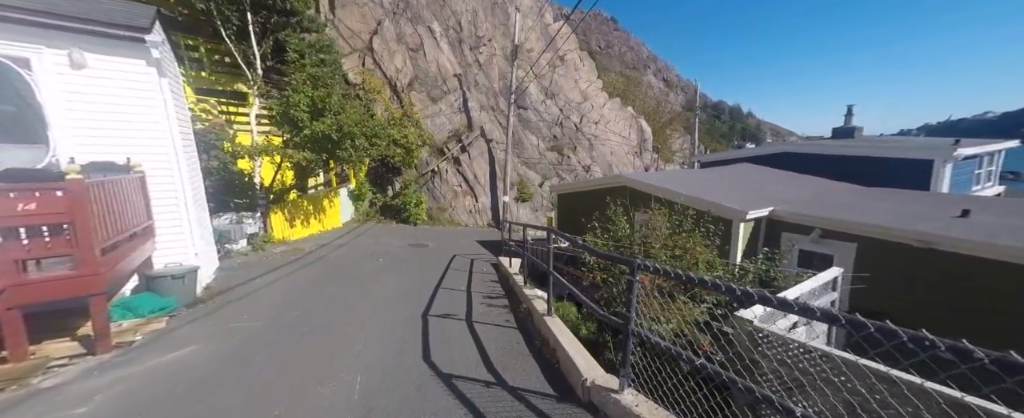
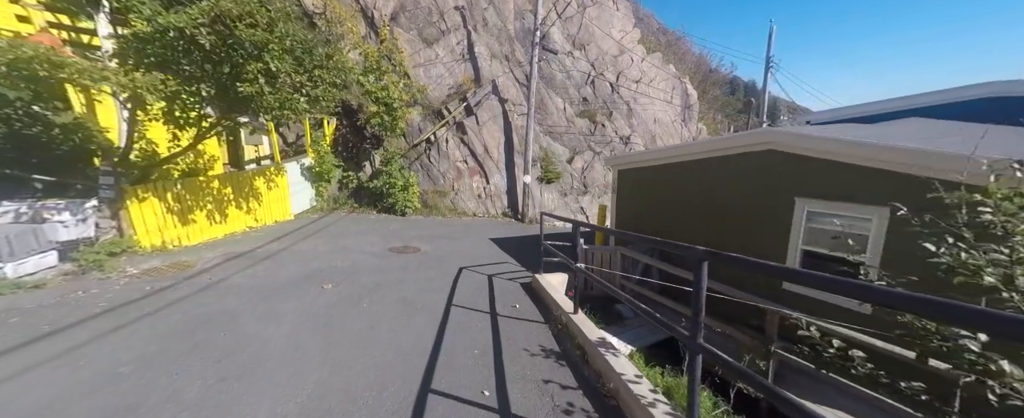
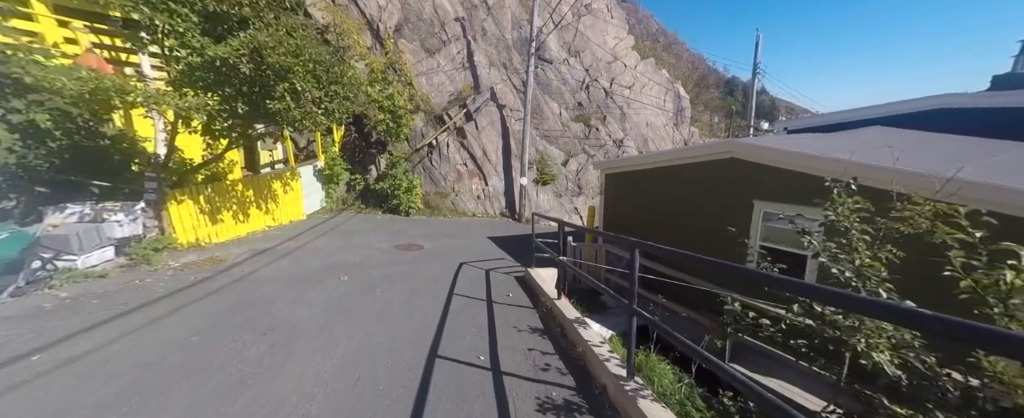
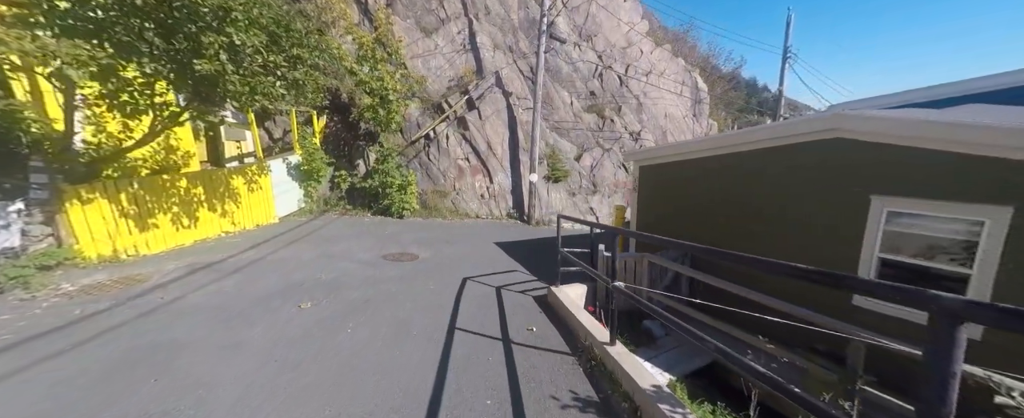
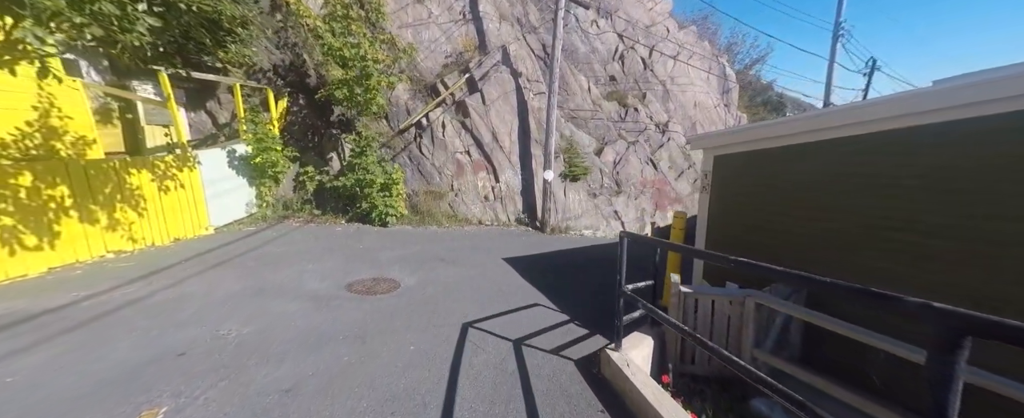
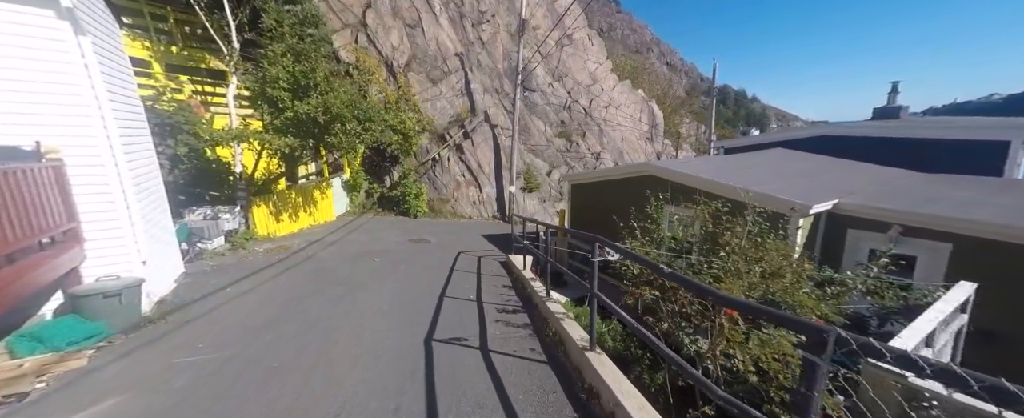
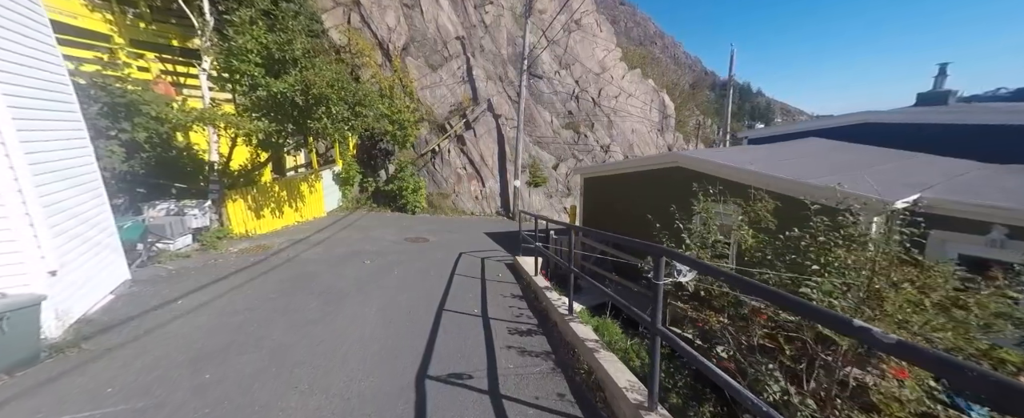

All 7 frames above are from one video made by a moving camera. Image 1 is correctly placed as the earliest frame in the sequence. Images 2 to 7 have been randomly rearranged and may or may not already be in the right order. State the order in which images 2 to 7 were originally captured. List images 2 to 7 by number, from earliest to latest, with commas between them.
6, 7, 3, 2, 4, 5
